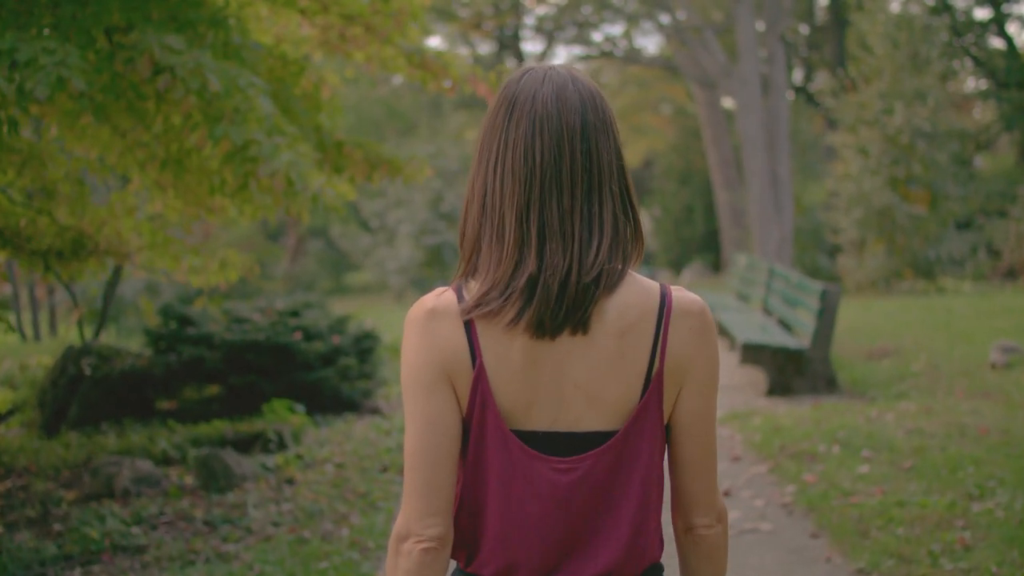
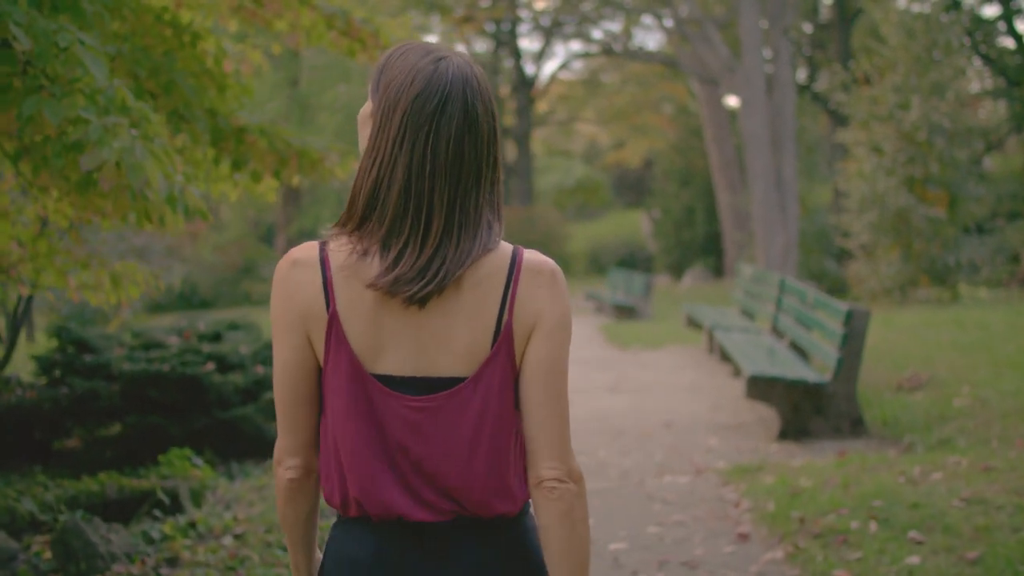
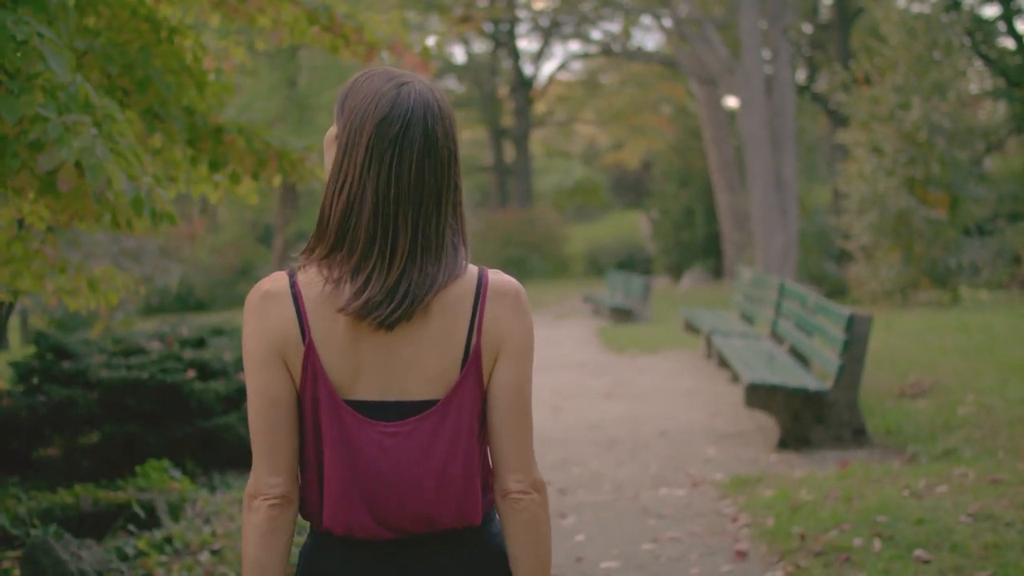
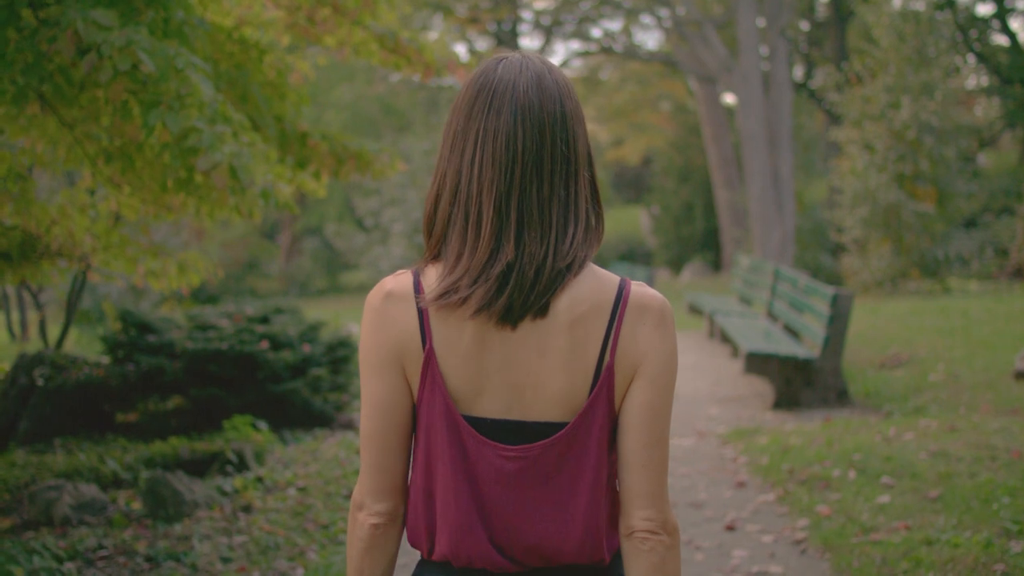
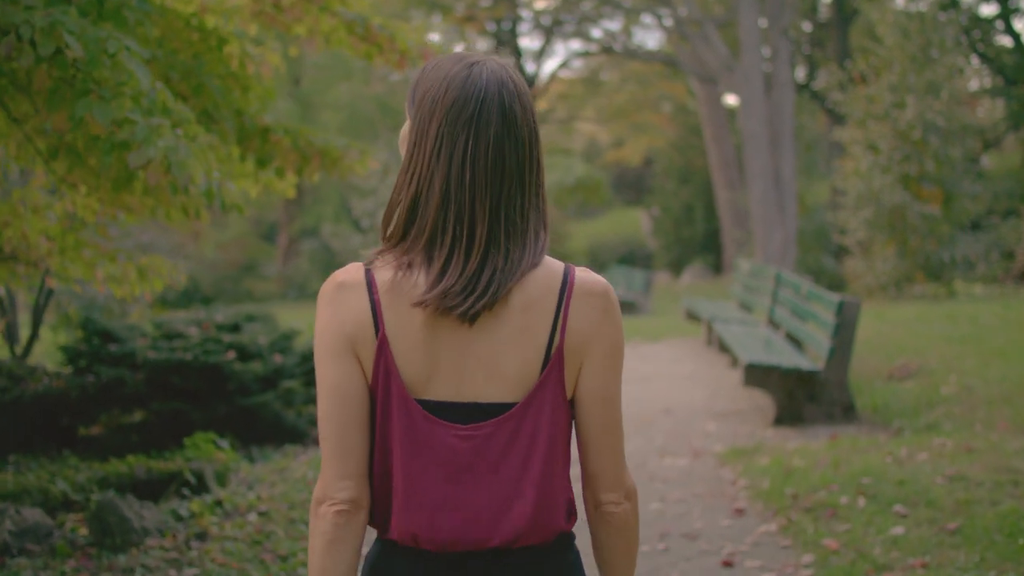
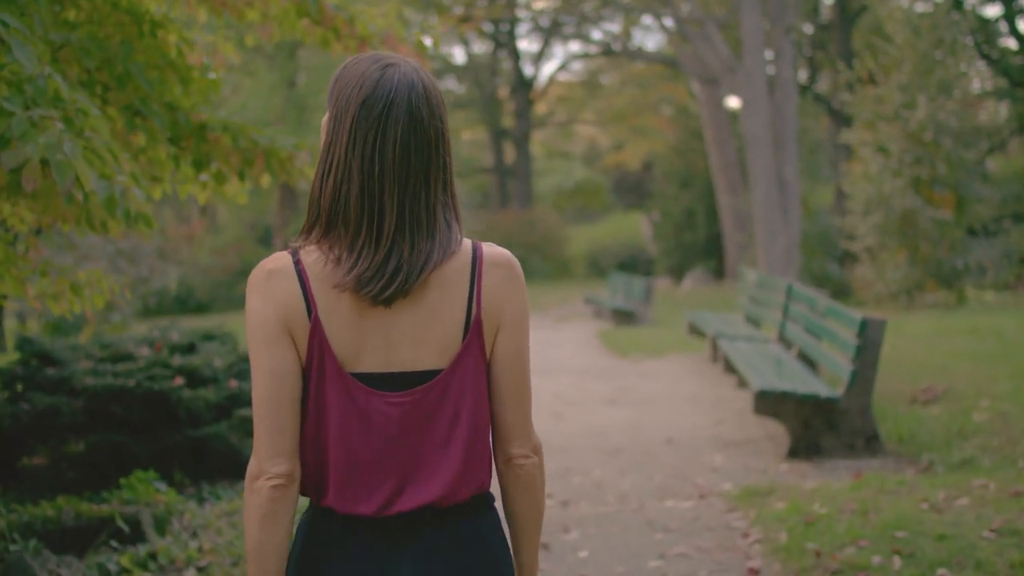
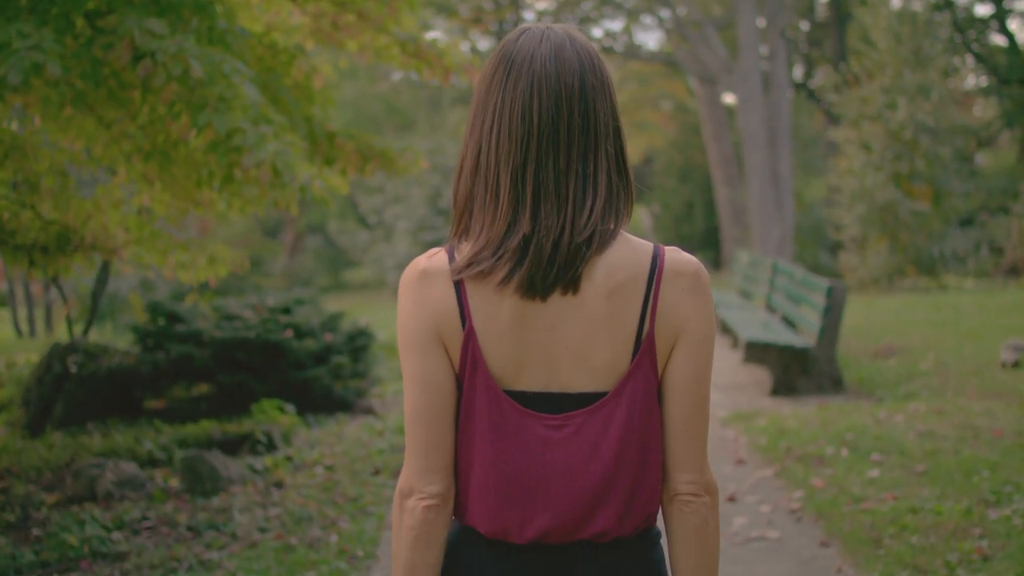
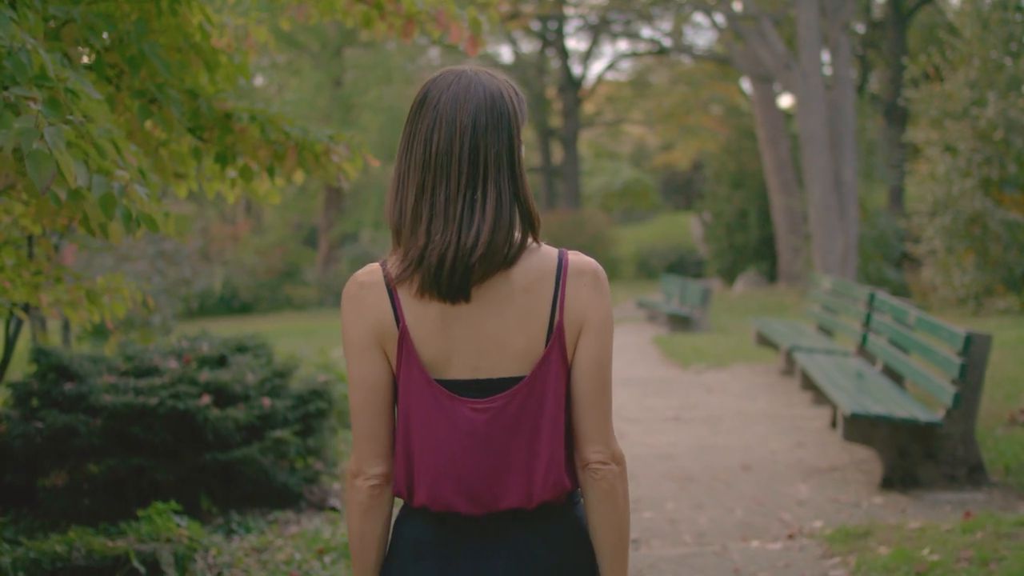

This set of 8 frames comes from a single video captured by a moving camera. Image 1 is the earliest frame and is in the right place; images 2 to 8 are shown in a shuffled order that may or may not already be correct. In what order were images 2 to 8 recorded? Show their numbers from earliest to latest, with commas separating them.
7, 4, 5, 2, 3, 6, 8
